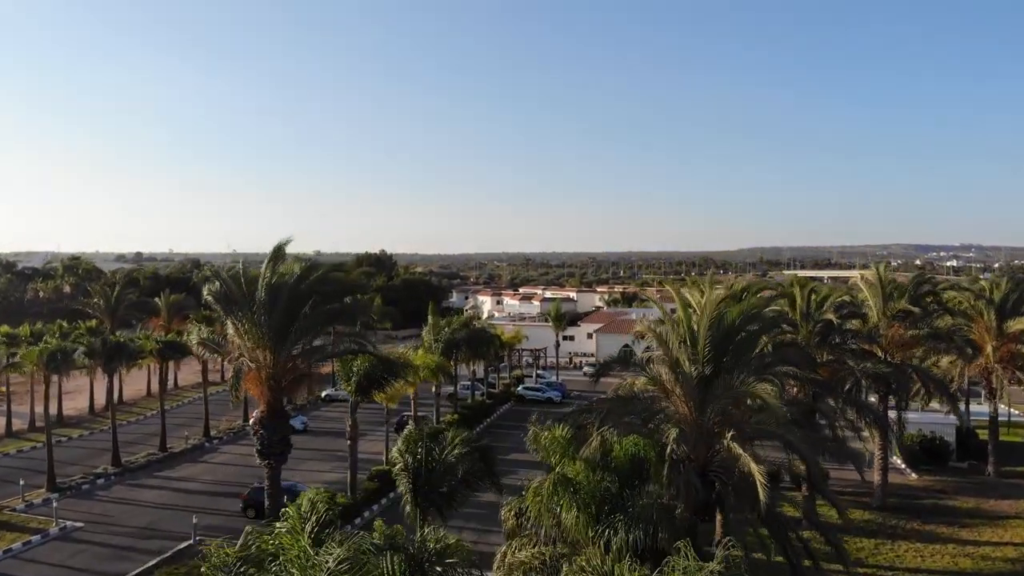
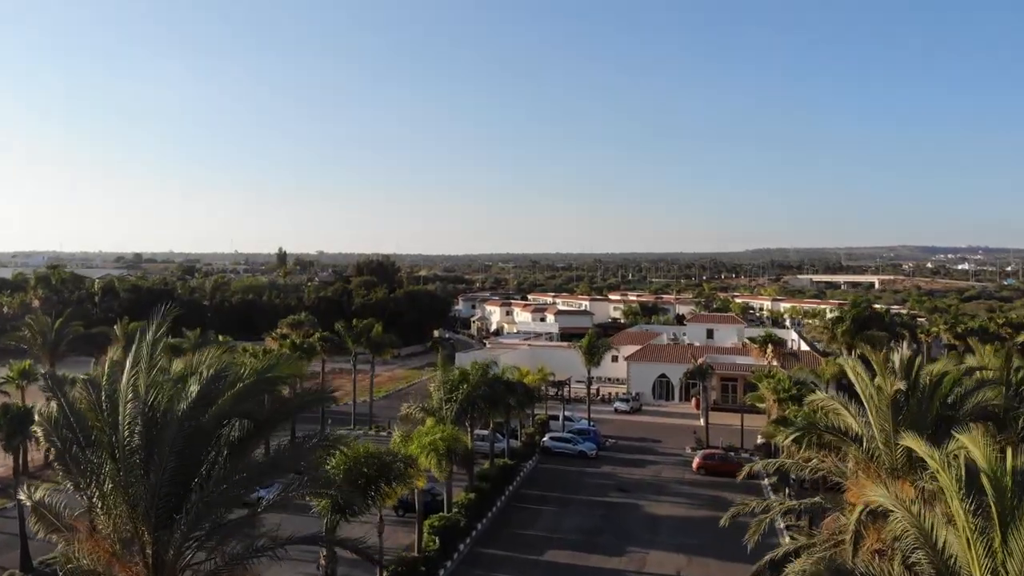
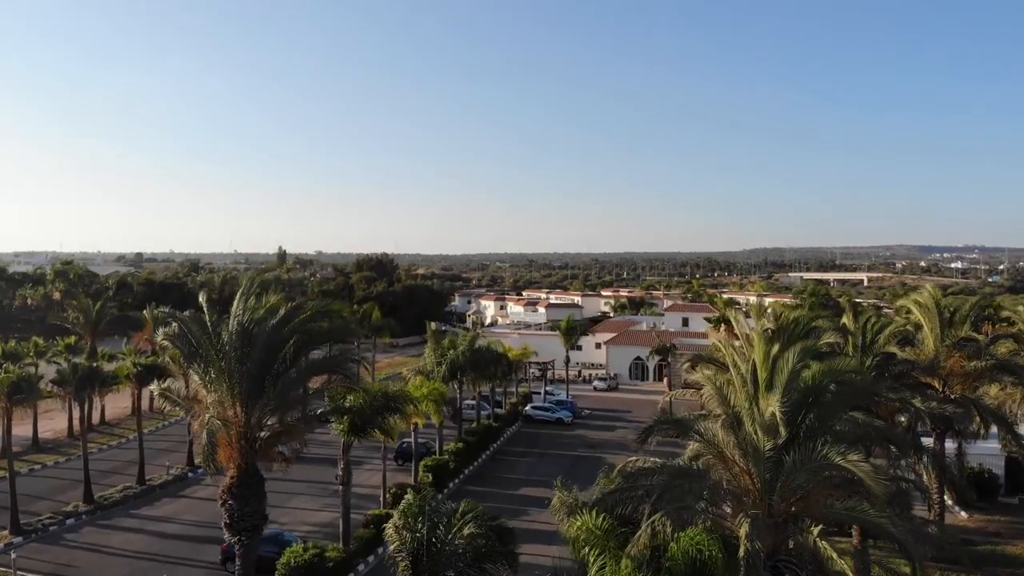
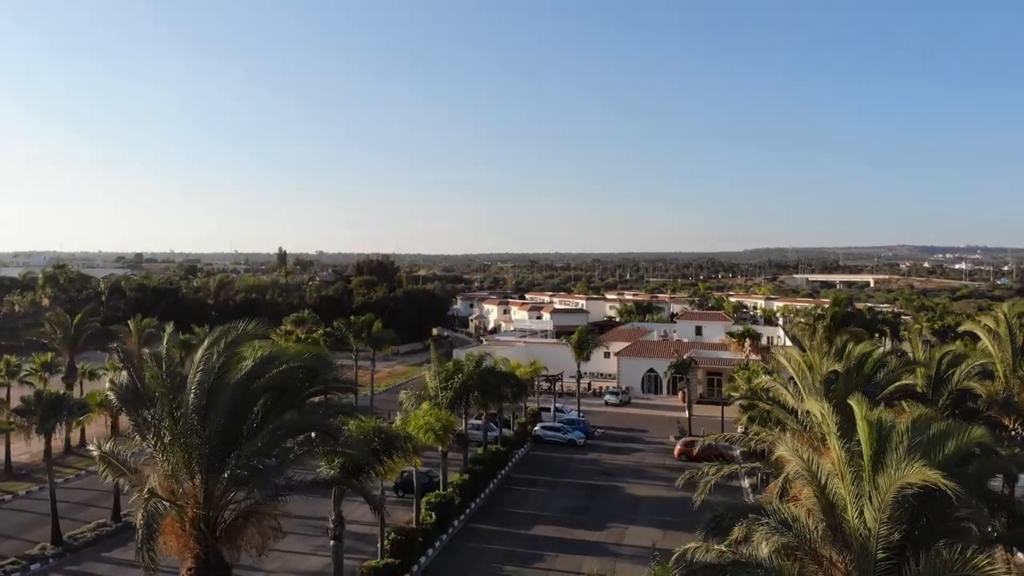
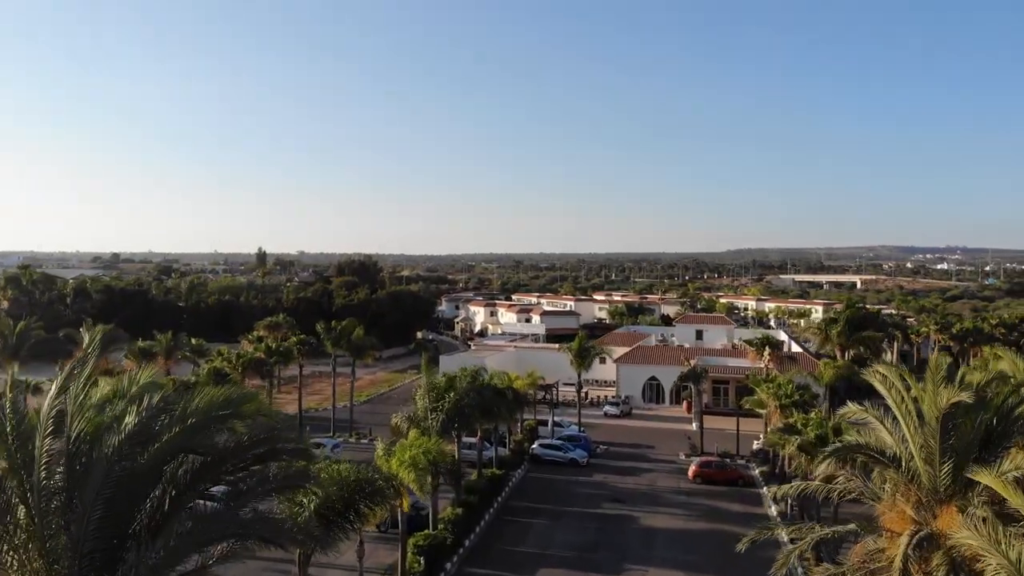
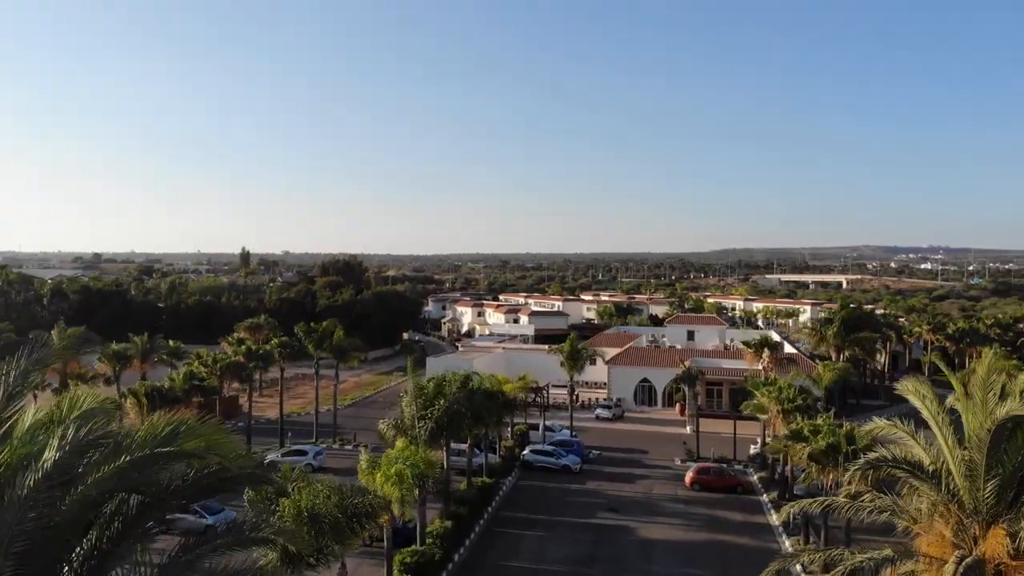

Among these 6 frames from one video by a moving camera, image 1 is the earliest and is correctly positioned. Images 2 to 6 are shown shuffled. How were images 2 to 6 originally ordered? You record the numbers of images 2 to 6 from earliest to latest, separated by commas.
3, 4, 2, 5, 6
